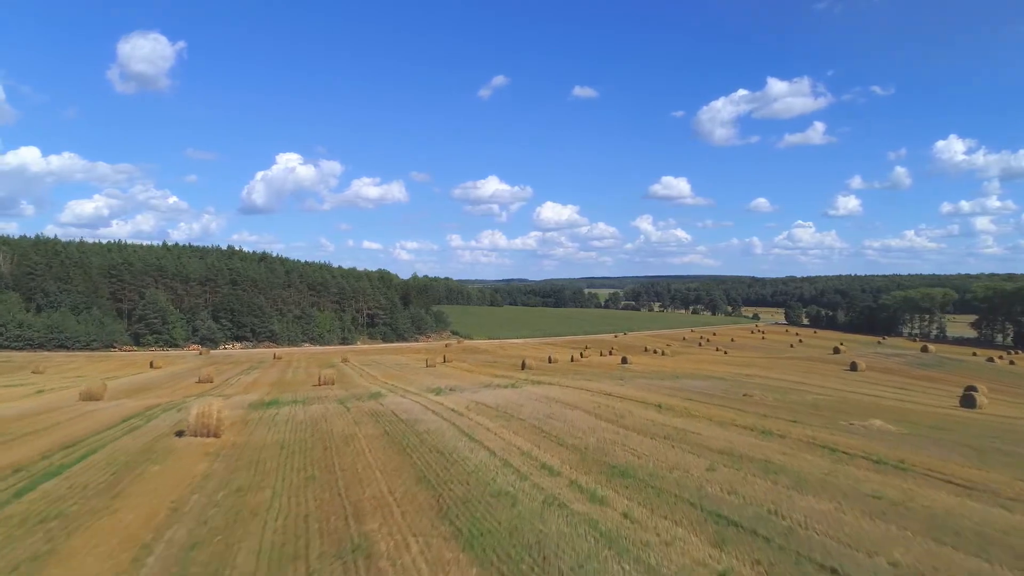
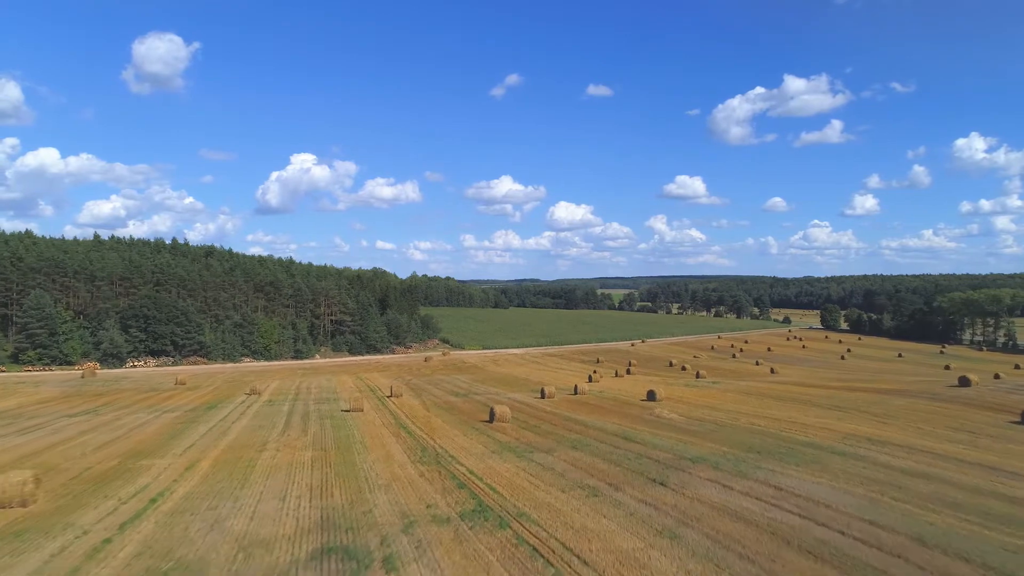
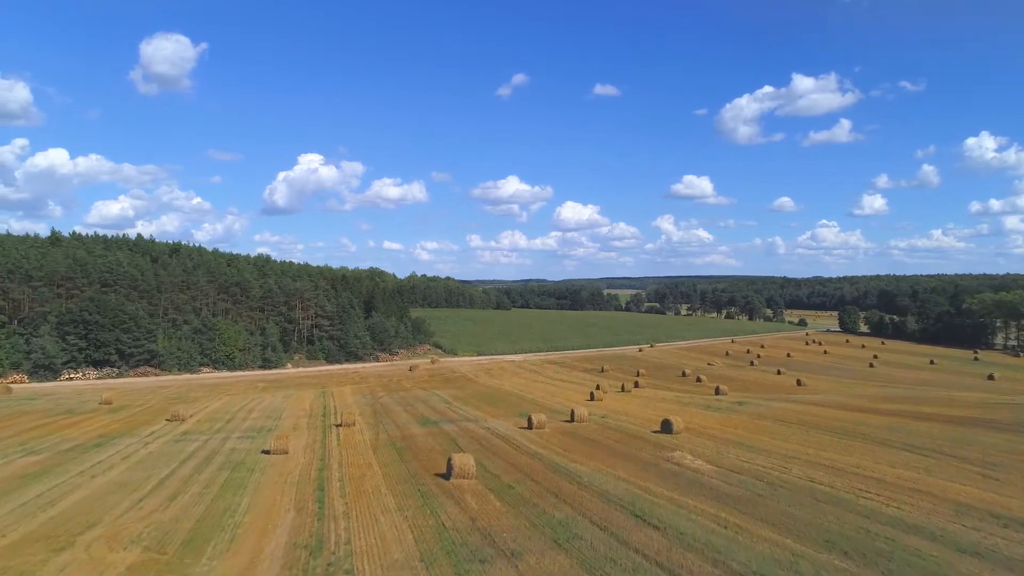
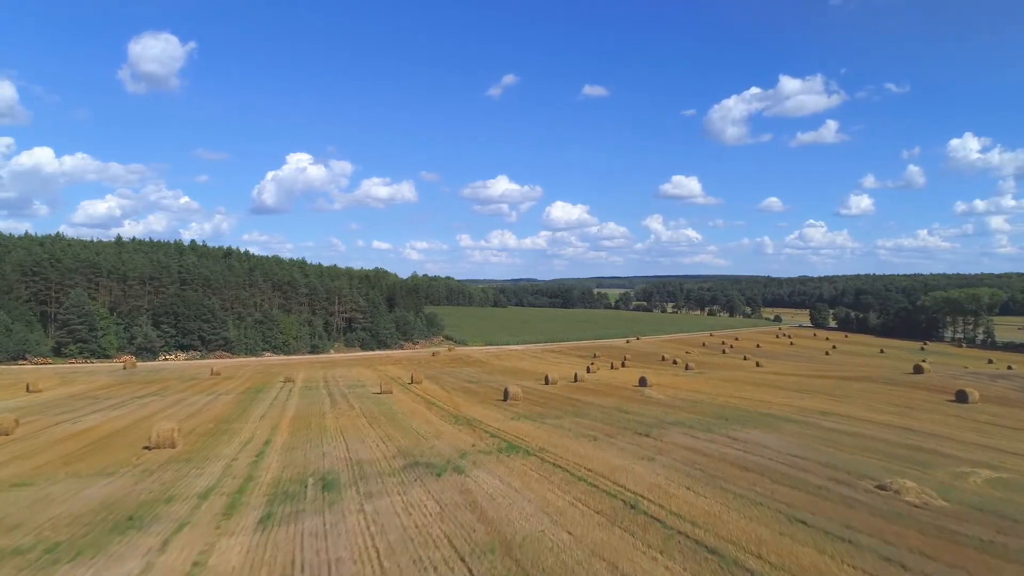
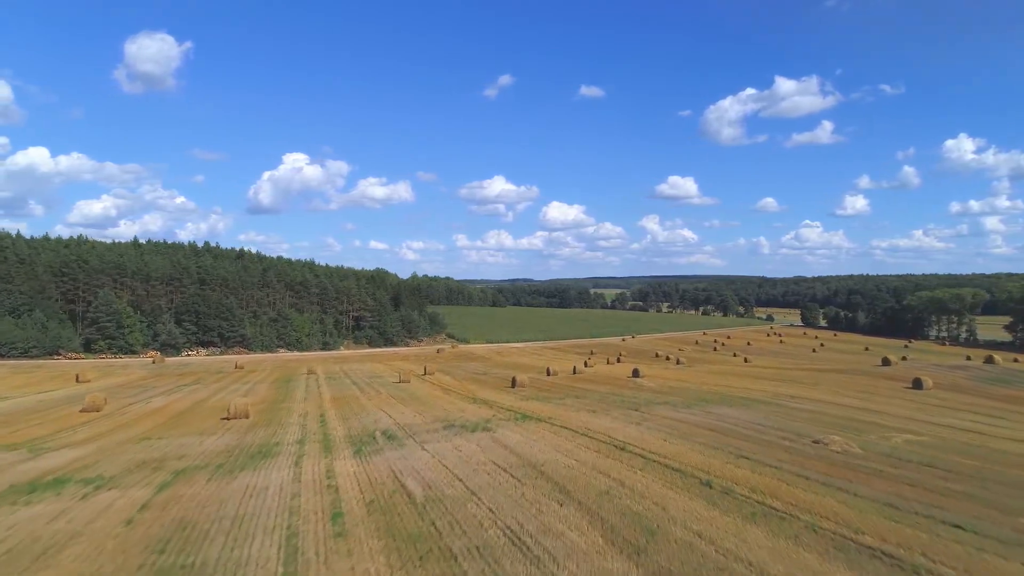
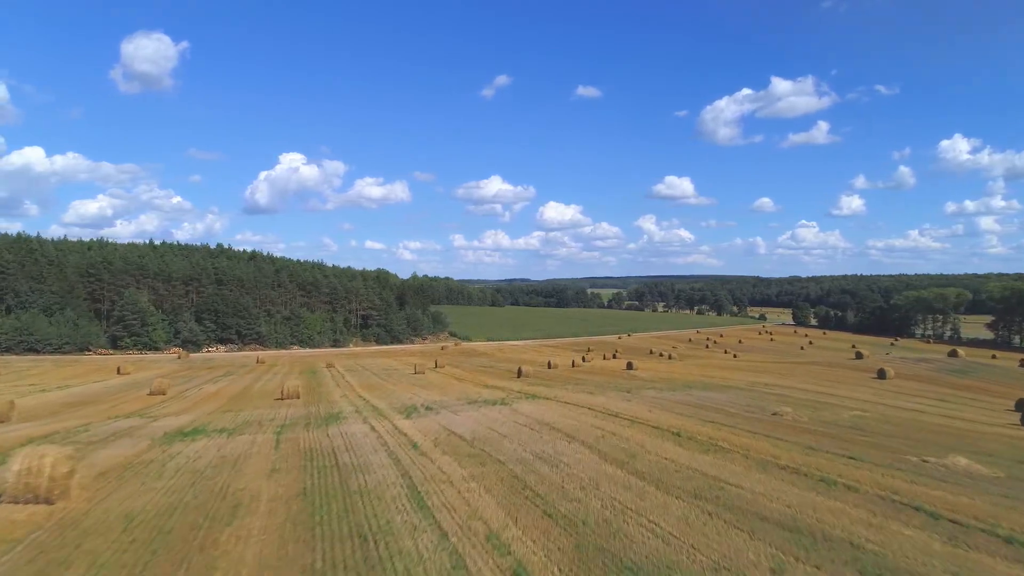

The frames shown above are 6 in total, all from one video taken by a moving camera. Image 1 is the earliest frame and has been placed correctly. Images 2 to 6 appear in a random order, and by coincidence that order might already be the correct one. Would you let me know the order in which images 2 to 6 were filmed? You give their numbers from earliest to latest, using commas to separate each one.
6, 5, 4, 2, 3
